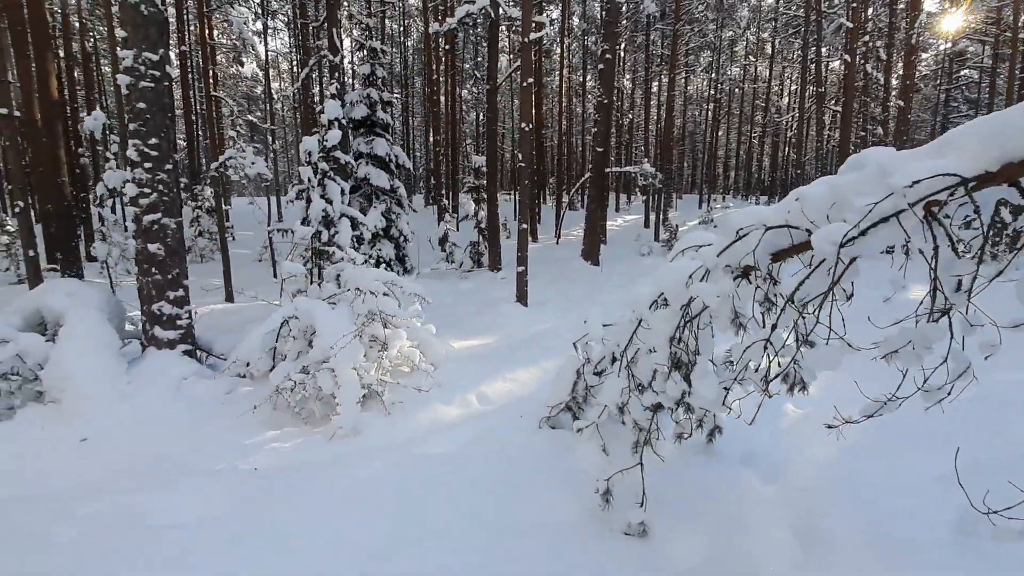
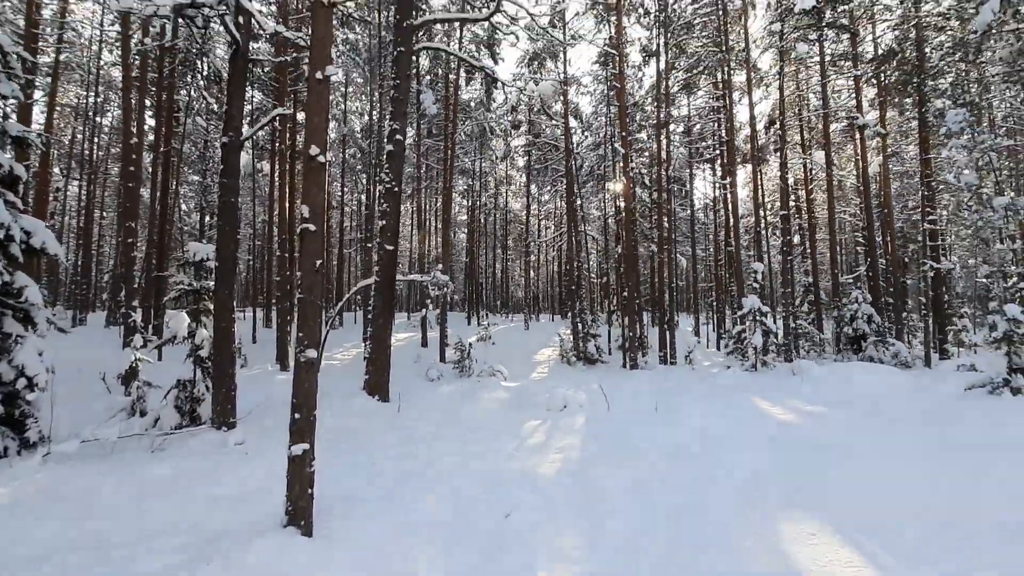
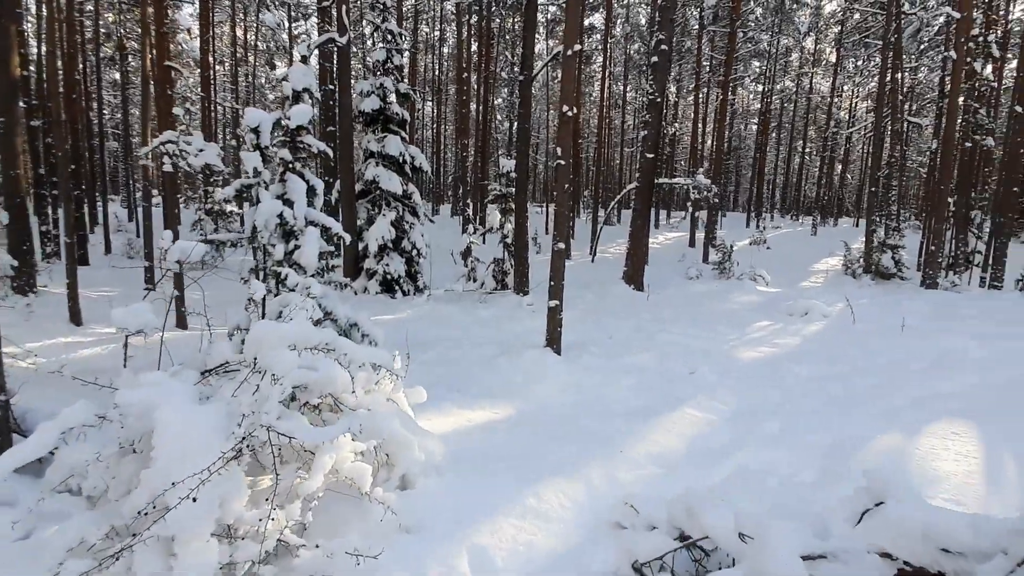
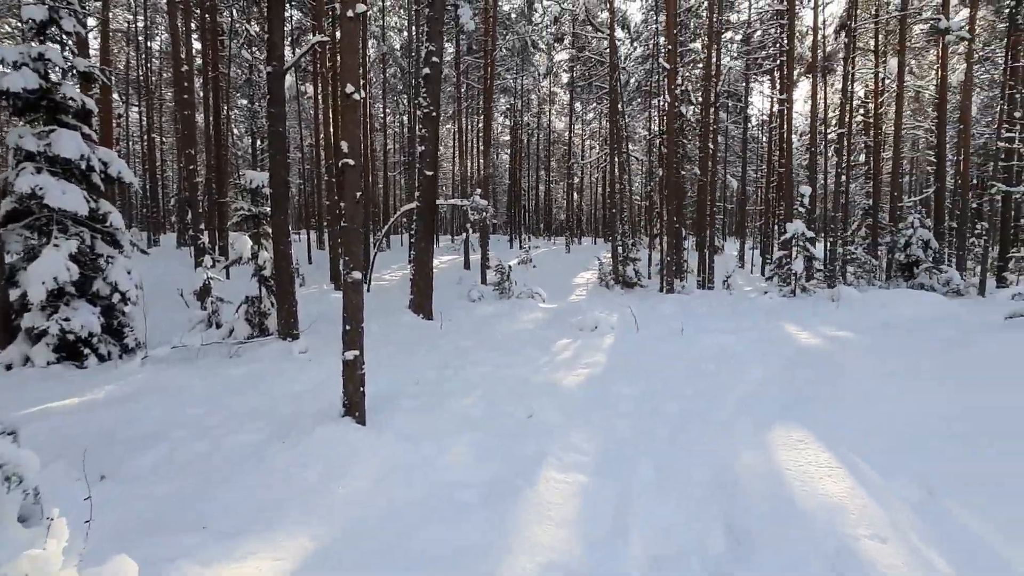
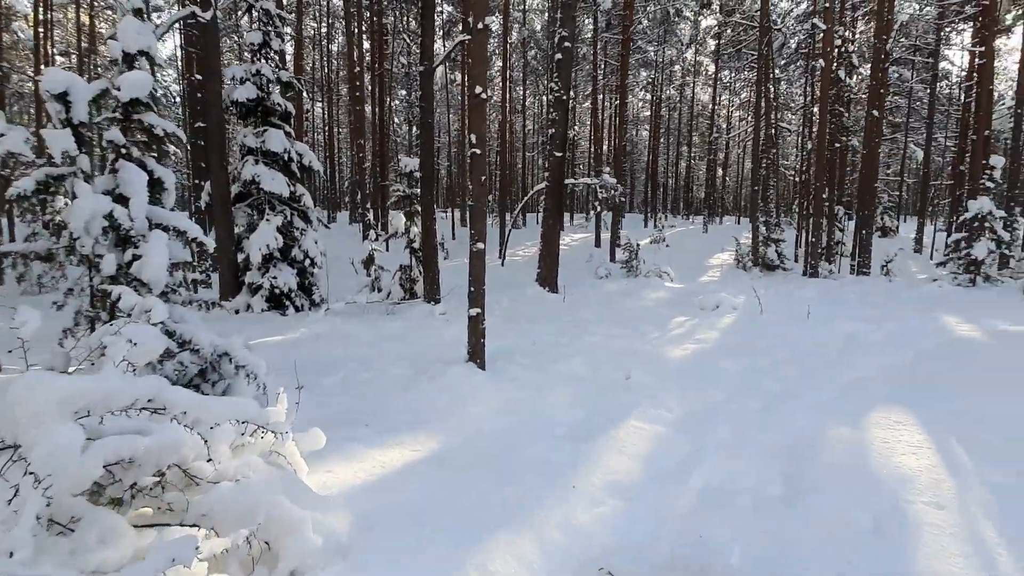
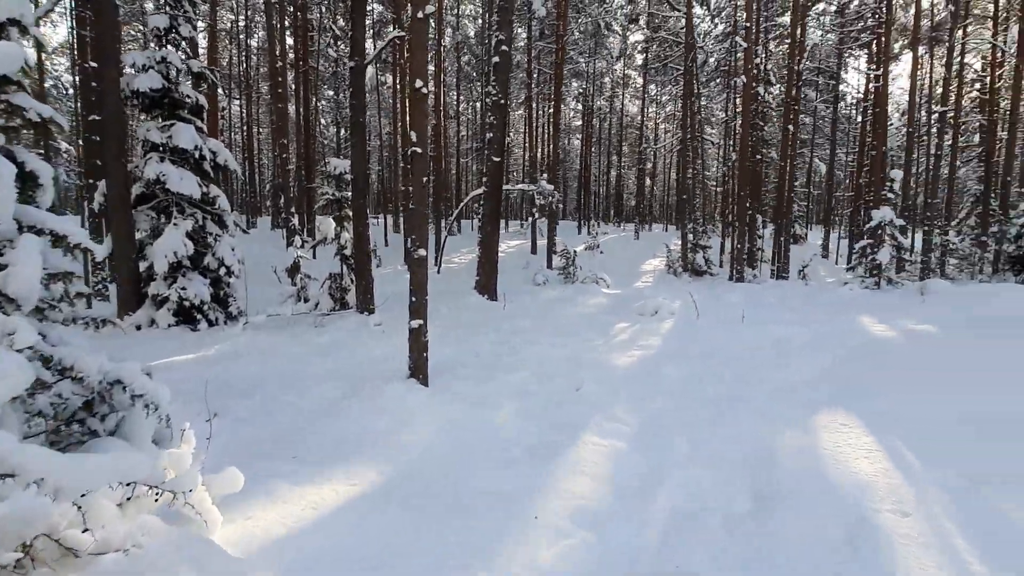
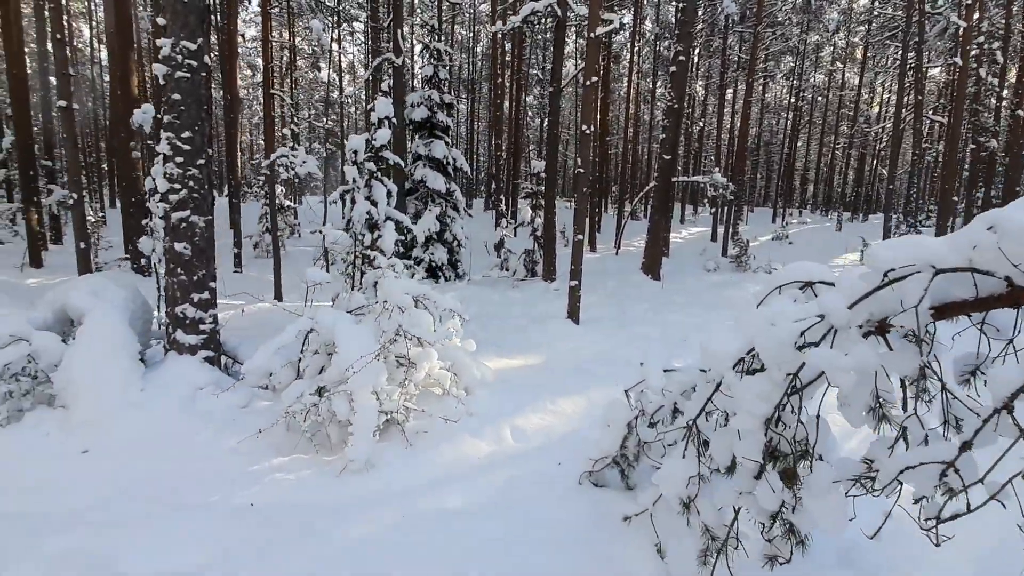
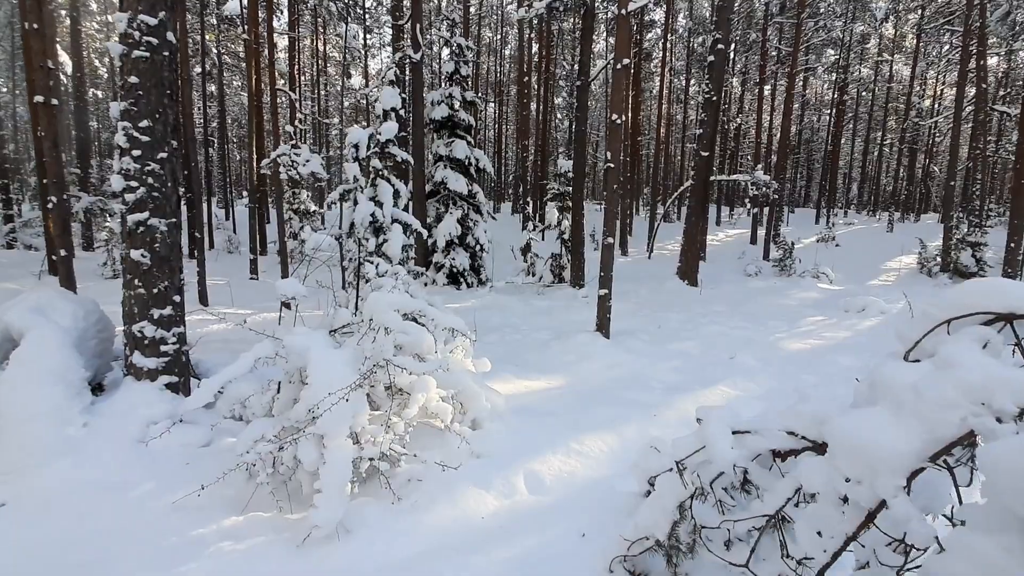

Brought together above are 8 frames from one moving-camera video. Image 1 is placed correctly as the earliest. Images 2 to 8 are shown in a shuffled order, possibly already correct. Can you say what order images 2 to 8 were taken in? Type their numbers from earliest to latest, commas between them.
7, 8, 3, 5, 6, 4, 2
